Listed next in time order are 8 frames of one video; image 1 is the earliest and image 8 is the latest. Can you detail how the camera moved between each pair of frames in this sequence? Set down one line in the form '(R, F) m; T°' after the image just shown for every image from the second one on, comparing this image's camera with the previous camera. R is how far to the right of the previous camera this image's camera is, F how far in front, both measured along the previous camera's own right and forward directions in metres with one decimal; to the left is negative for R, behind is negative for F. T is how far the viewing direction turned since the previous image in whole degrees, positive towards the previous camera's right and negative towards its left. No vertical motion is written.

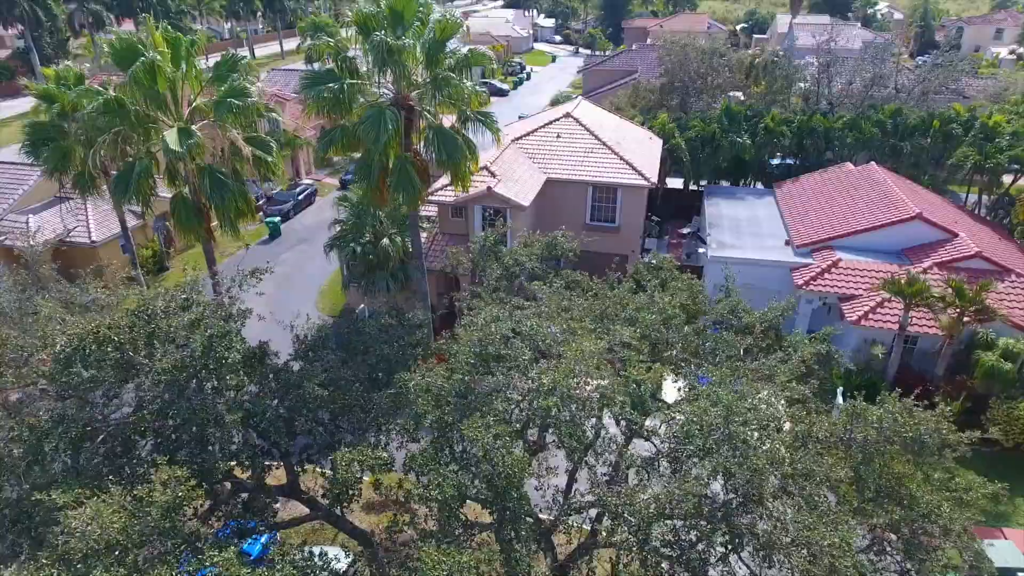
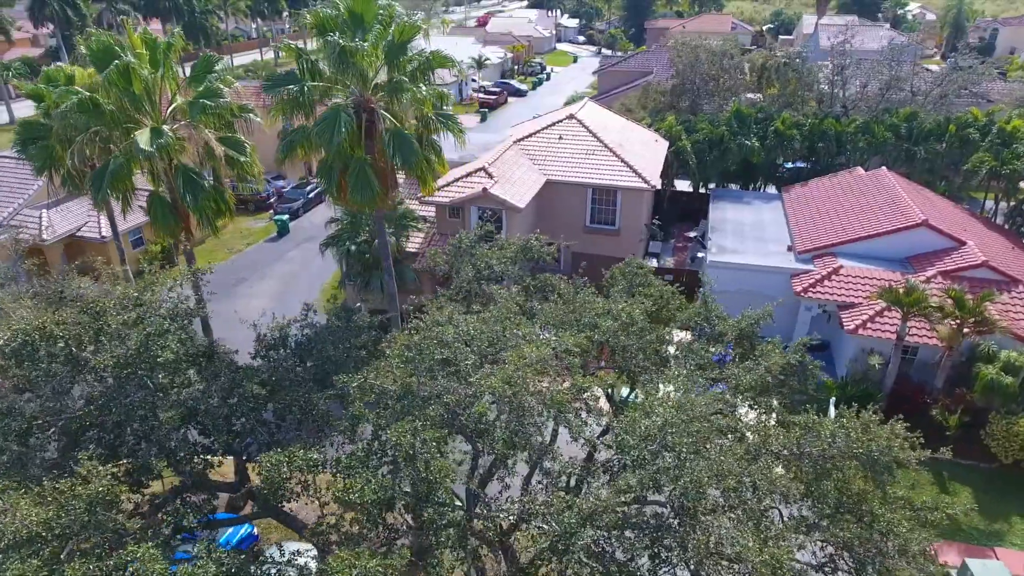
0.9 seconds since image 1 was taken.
(+1.1, +0.1) m; -2°
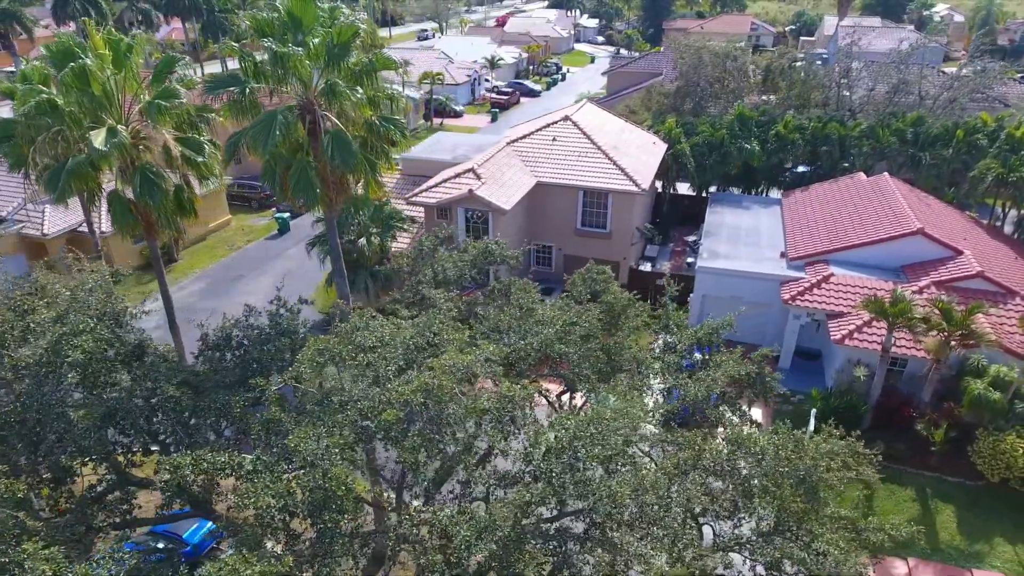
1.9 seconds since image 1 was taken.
(+1.4, +0.1) m; -2°
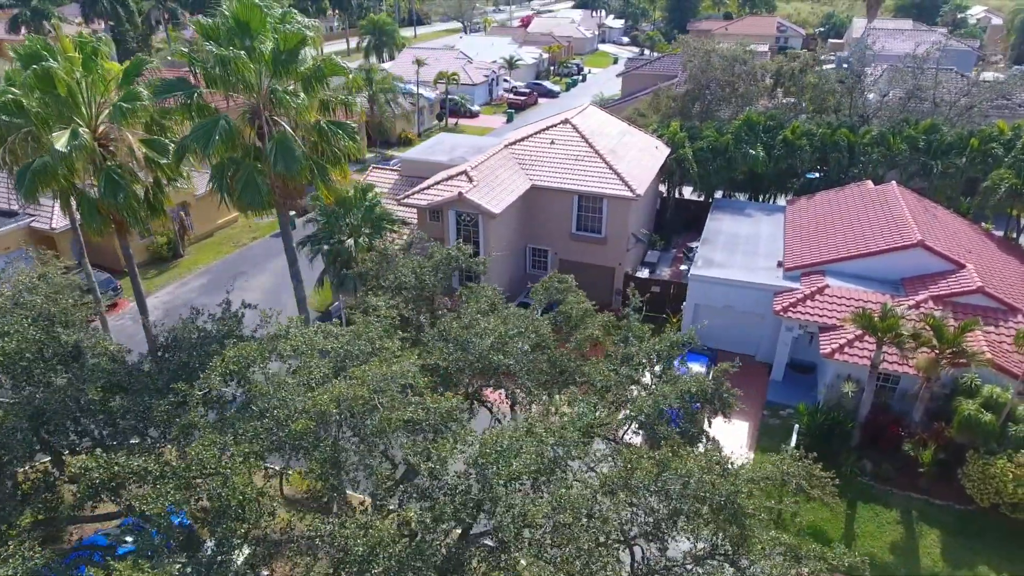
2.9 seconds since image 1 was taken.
(+1.4, +0.2) m; -2°
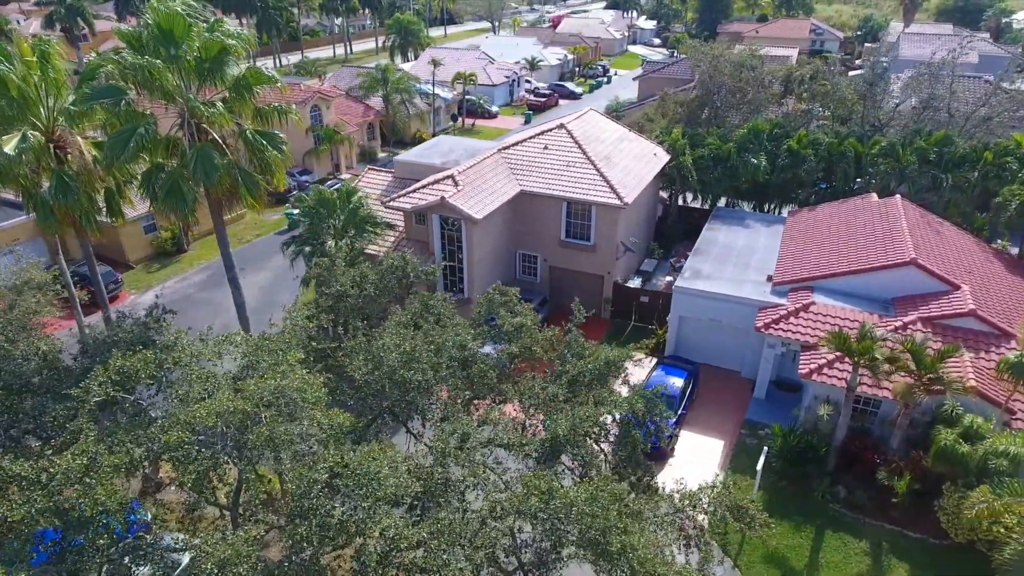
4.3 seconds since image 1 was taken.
(+1.9, +0.2) m; -3°
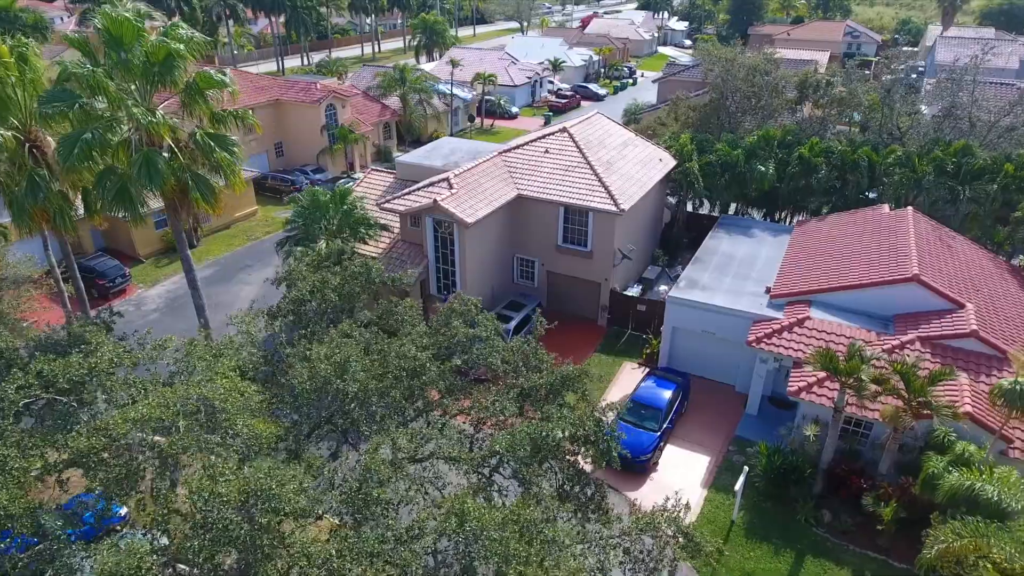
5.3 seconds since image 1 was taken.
(+1.4, +0.3) m; -3°
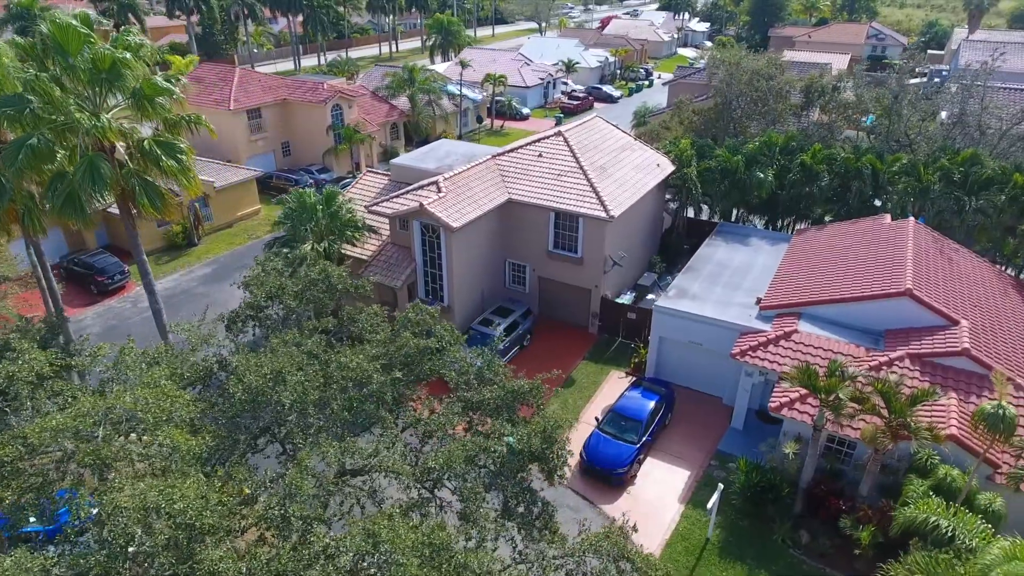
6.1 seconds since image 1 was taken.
(+1.3, +0.3) m; -2°
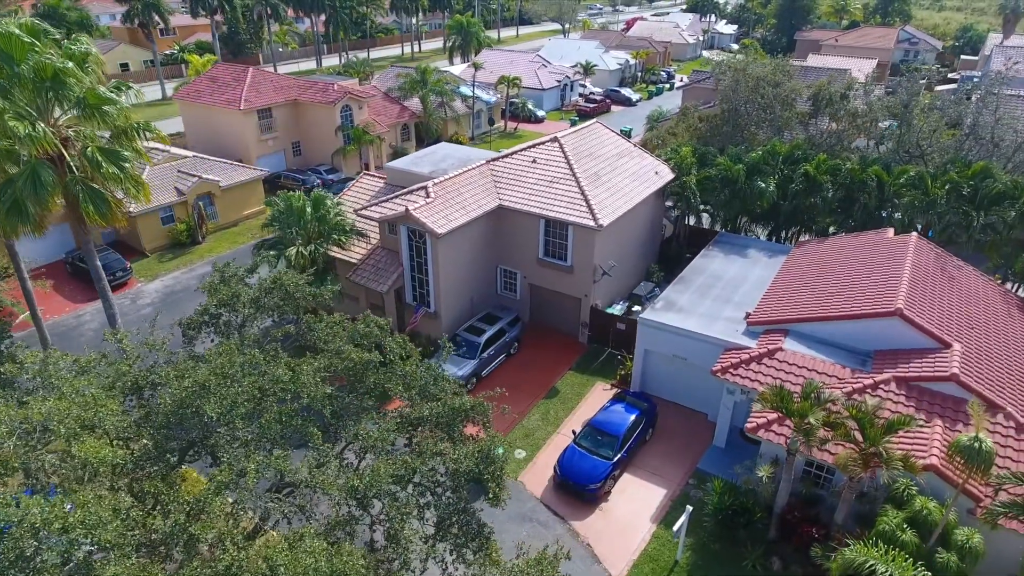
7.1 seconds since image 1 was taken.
(+1.5, +0.3) m; -2°
